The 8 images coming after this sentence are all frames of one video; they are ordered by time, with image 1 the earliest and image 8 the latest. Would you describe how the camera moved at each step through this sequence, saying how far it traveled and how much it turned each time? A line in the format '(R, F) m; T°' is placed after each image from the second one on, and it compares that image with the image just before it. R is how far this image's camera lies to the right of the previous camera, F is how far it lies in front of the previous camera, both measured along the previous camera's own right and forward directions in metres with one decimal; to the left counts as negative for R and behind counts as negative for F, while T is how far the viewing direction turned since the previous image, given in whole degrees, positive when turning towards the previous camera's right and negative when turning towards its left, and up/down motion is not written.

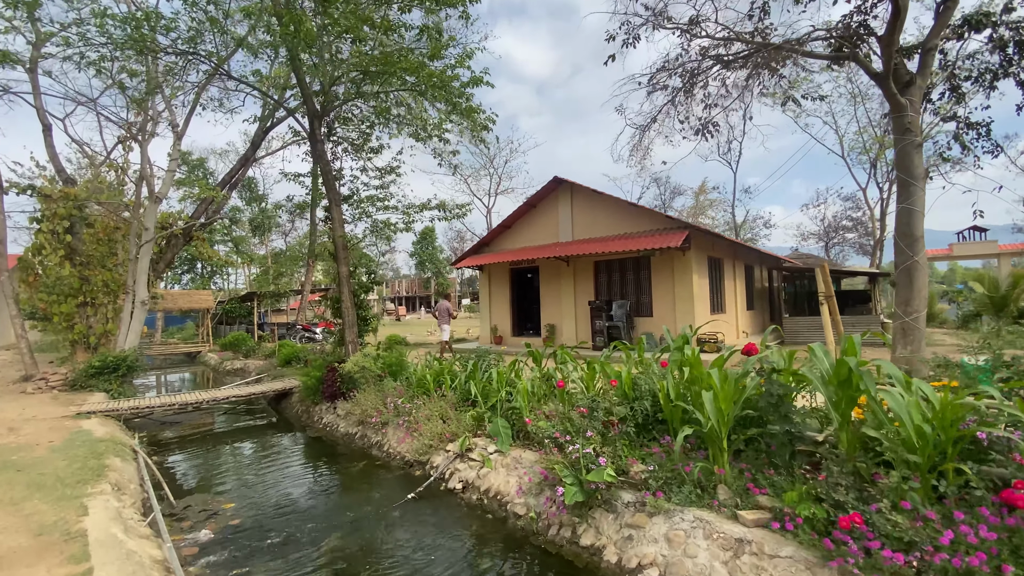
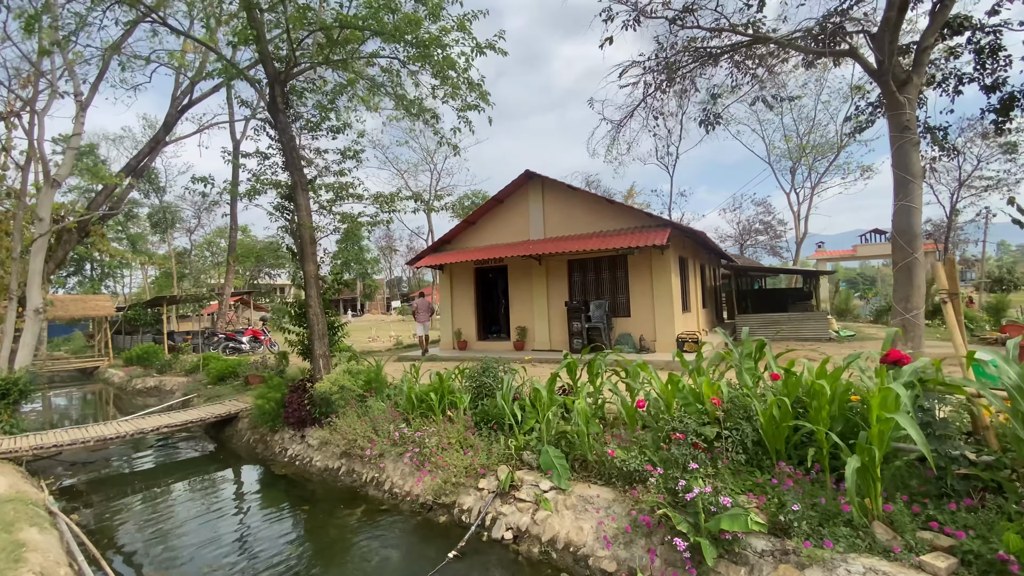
(-1.2, +1.1) m; +9°
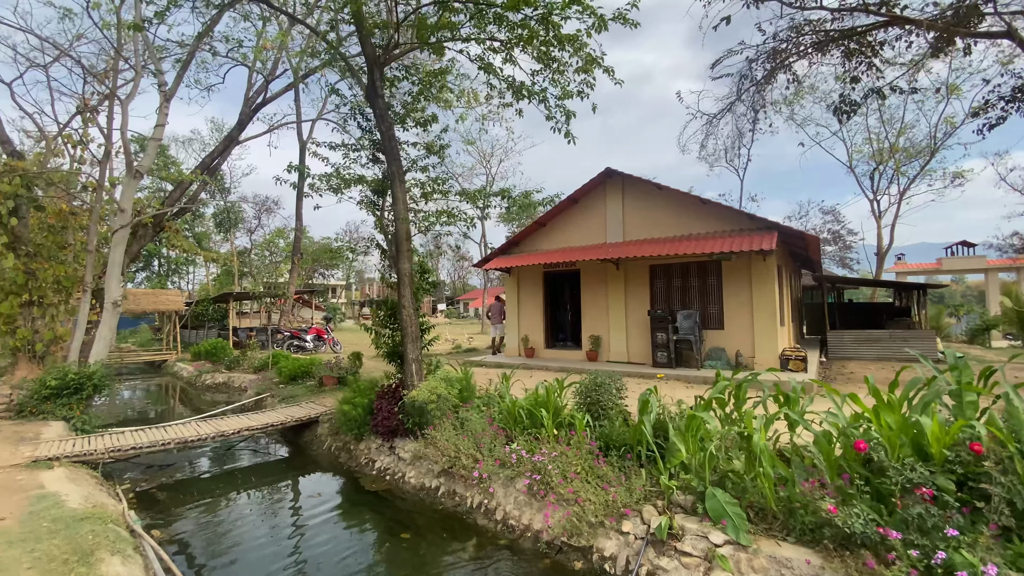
(-0.9, +0.7) m; -5°
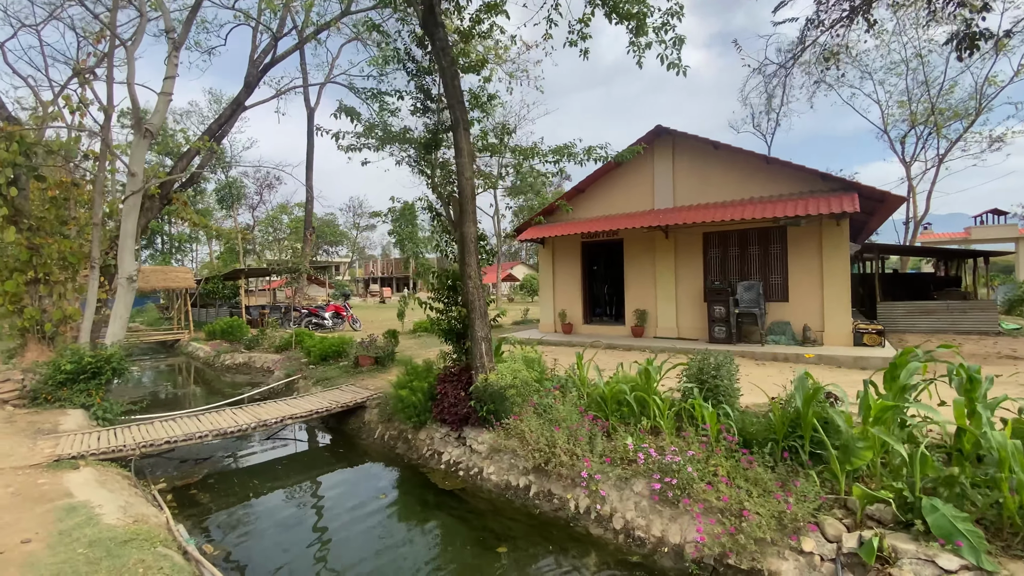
(-0.9, +0.9) m; 0°
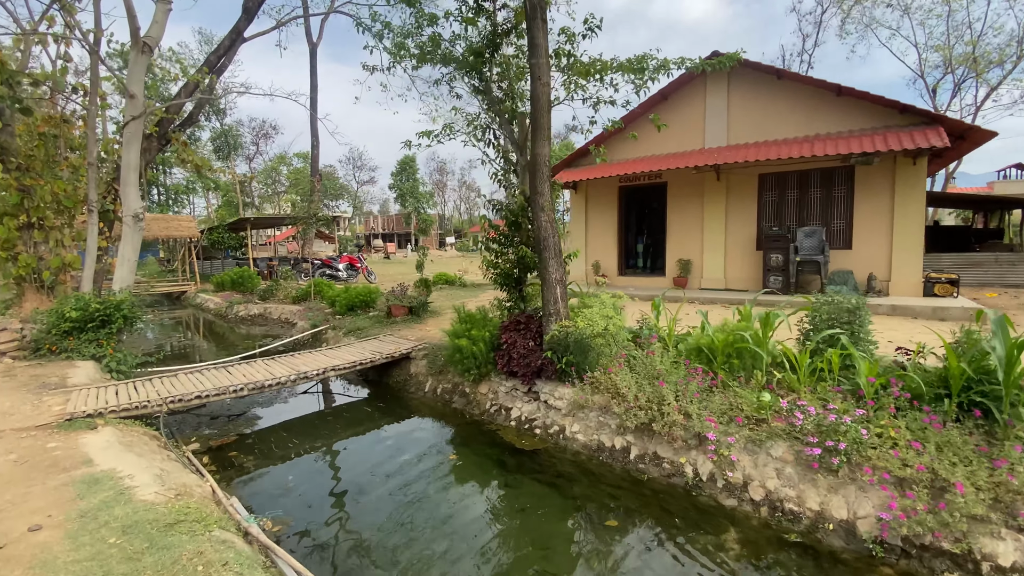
(-0.8, +0.8) m; 0°
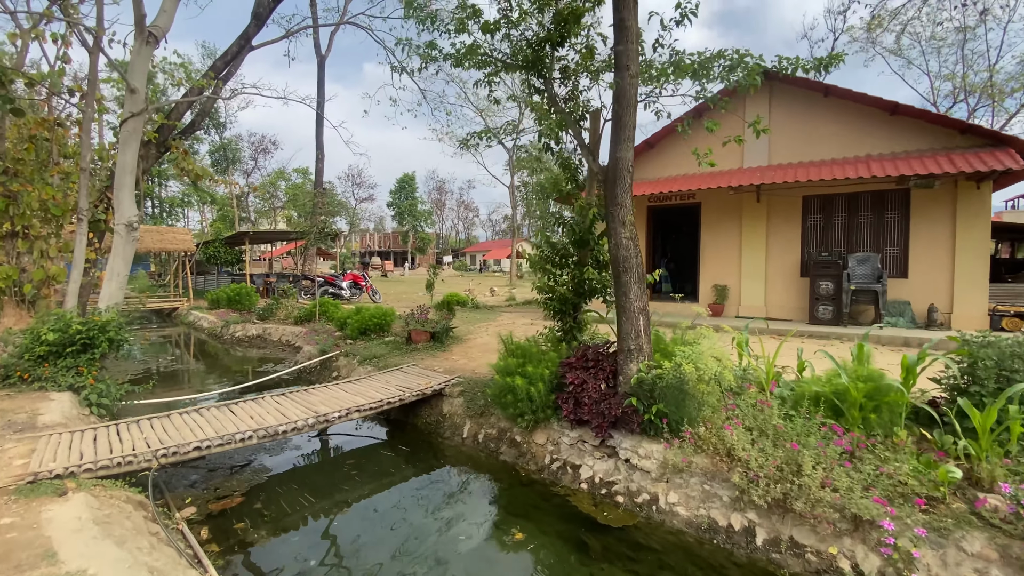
(-0.6, +0.8) m; +1°
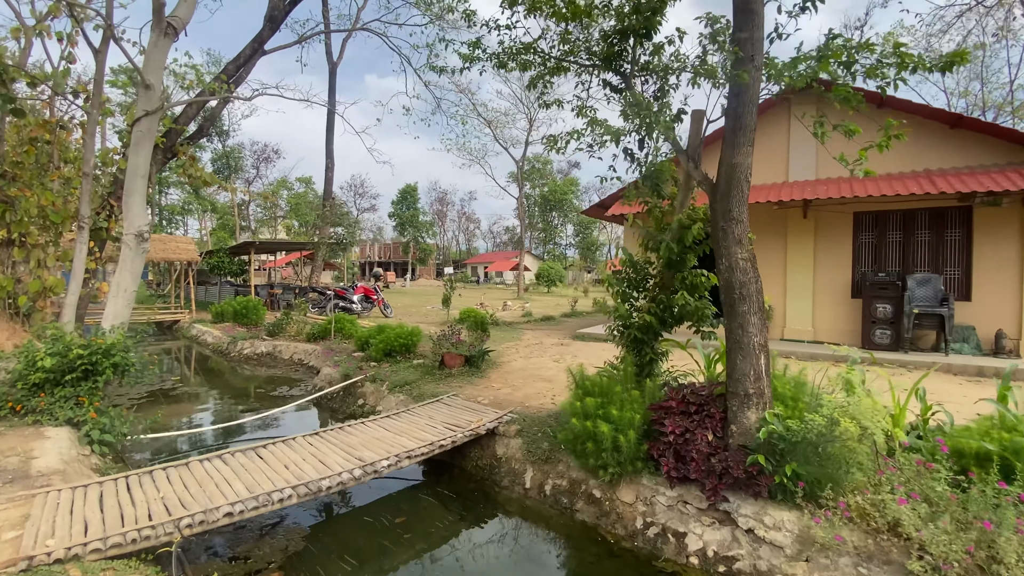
(-0.6, +0.6) m; 0°
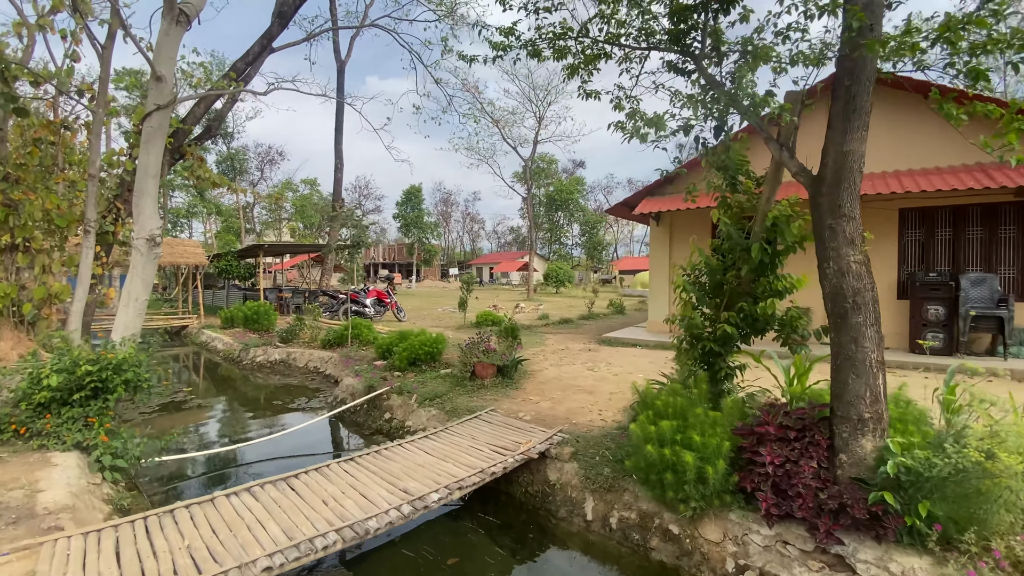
(-0.4, +0.4) m; 0°
